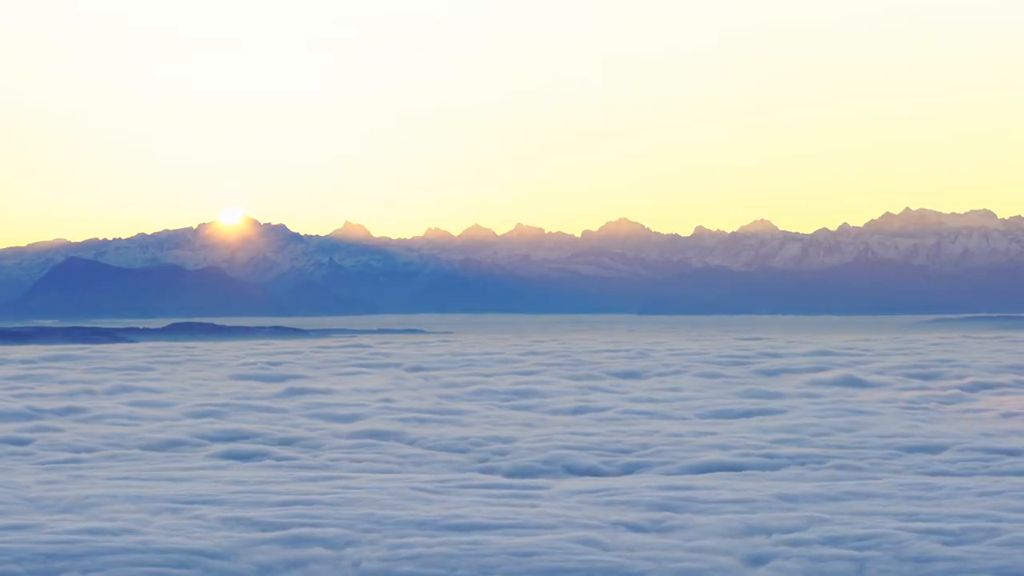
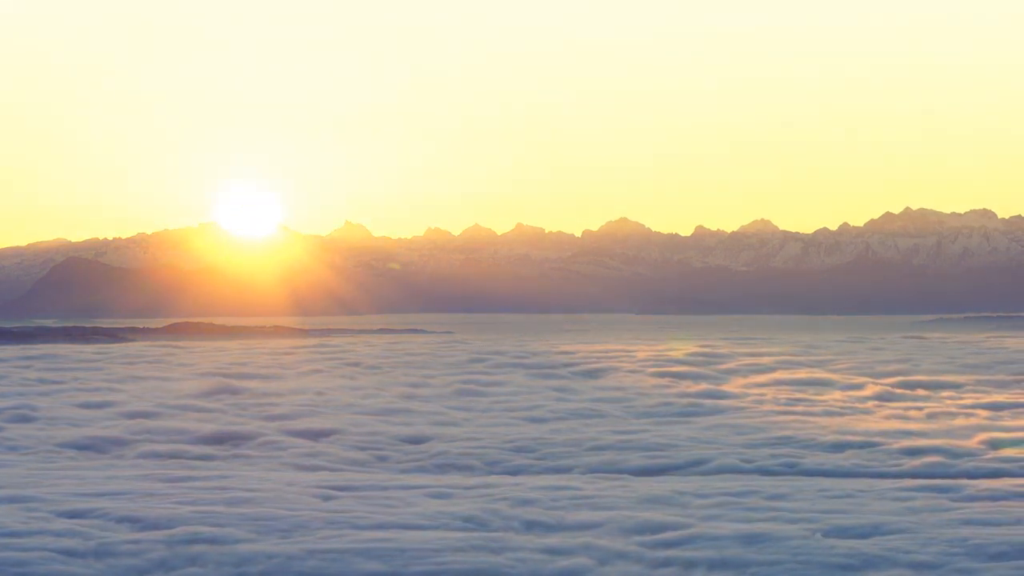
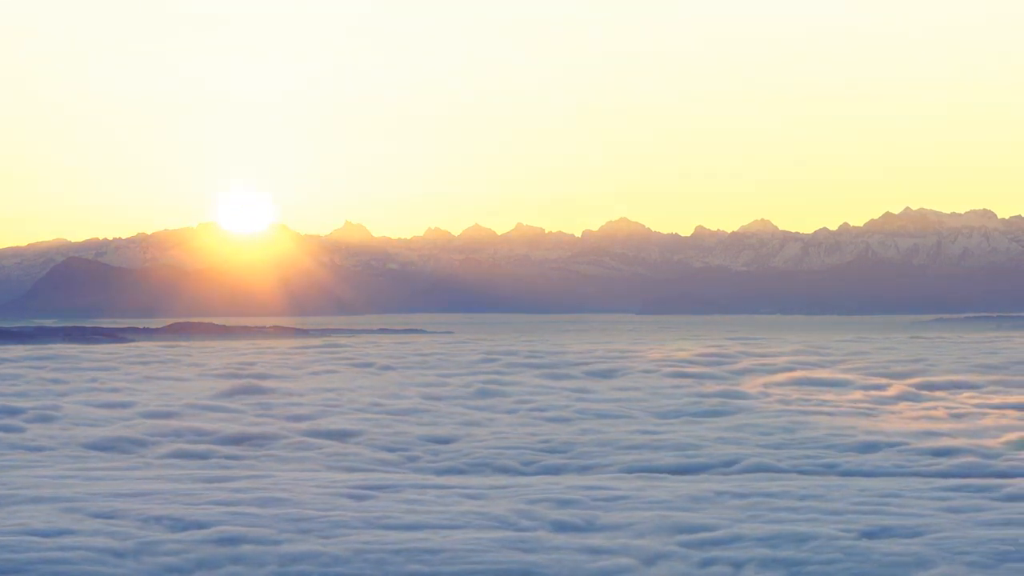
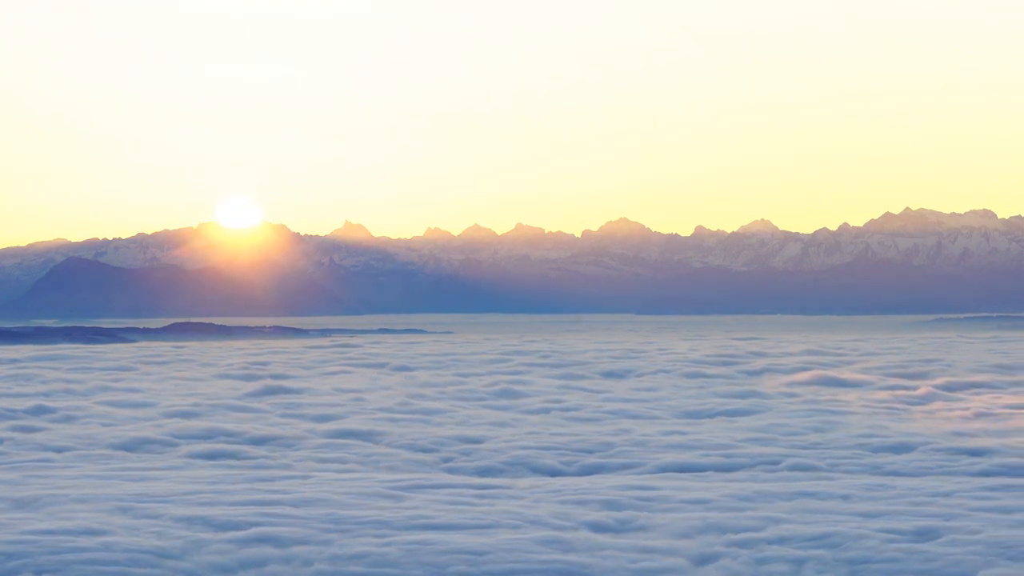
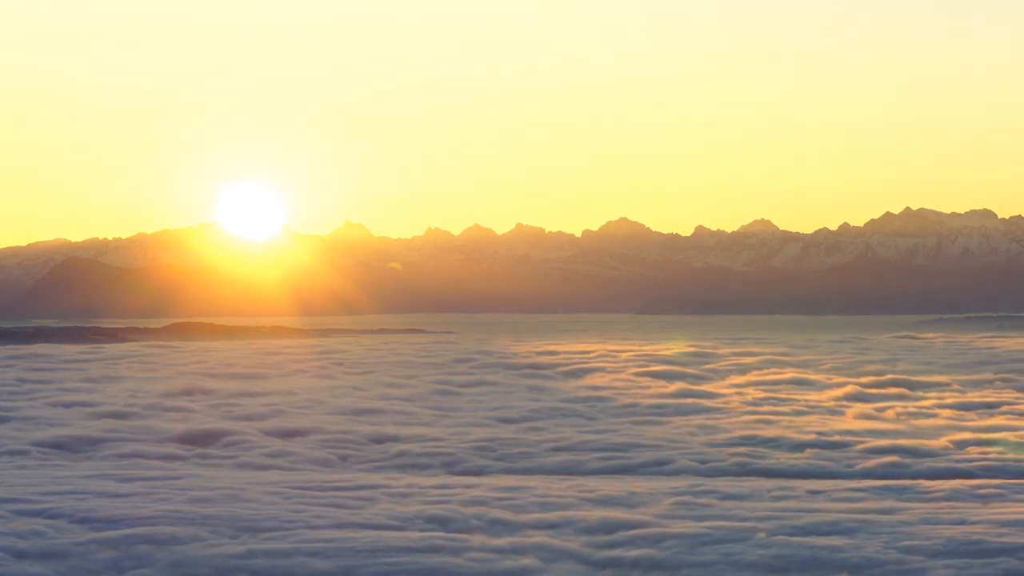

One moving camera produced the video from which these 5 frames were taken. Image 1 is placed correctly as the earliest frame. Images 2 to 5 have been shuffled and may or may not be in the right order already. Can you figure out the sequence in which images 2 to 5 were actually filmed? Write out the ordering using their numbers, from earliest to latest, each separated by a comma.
4, 3, 2, 5
